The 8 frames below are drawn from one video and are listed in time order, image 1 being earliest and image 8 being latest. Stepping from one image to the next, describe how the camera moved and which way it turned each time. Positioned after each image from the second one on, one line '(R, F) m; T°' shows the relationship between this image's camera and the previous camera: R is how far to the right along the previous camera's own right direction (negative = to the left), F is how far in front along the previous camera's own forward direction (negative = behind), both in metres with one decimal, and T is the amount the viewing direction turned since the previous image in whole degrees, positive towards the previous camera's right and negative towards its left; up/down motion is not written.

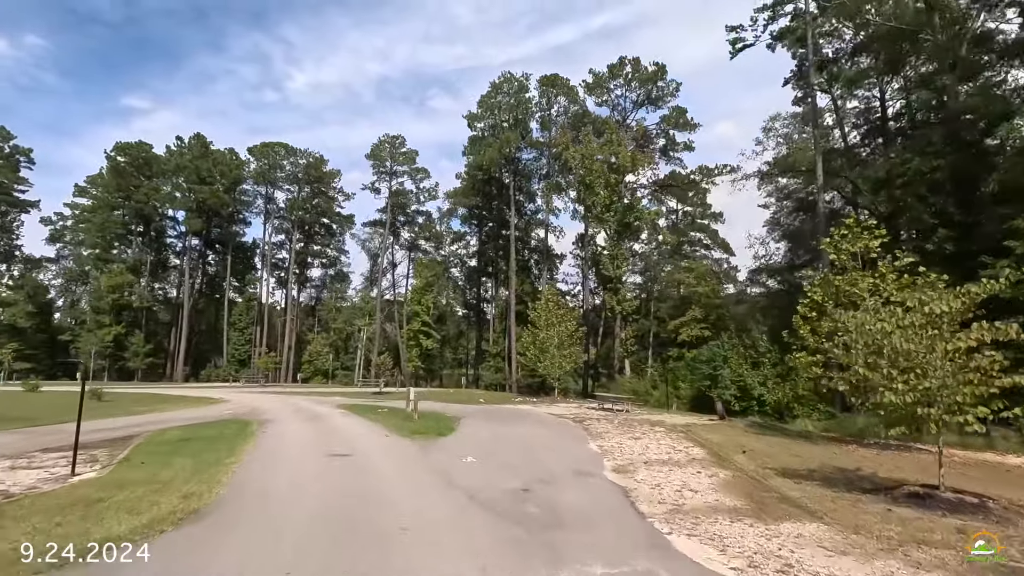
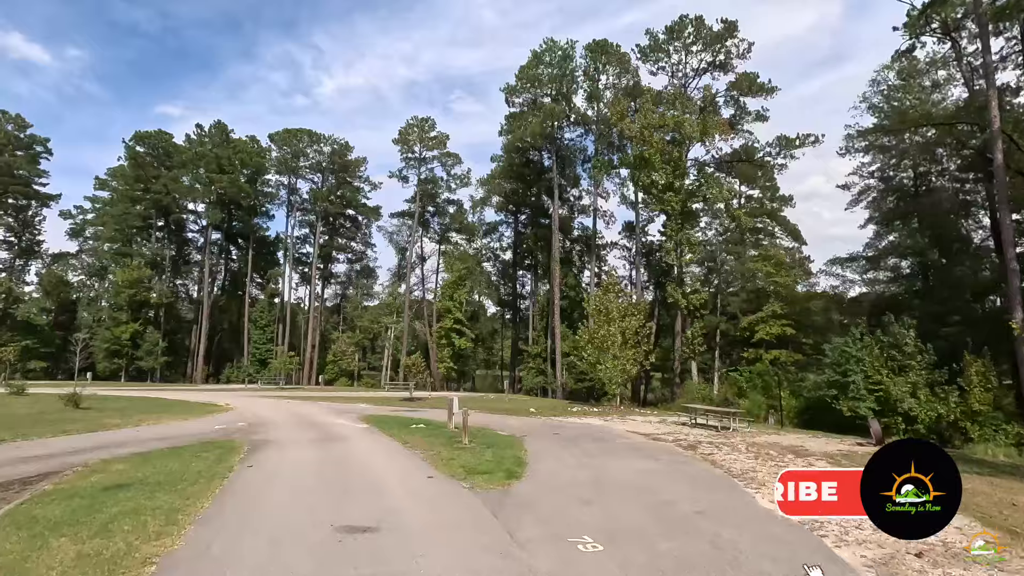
(-1.4, +4.9) m; -3°
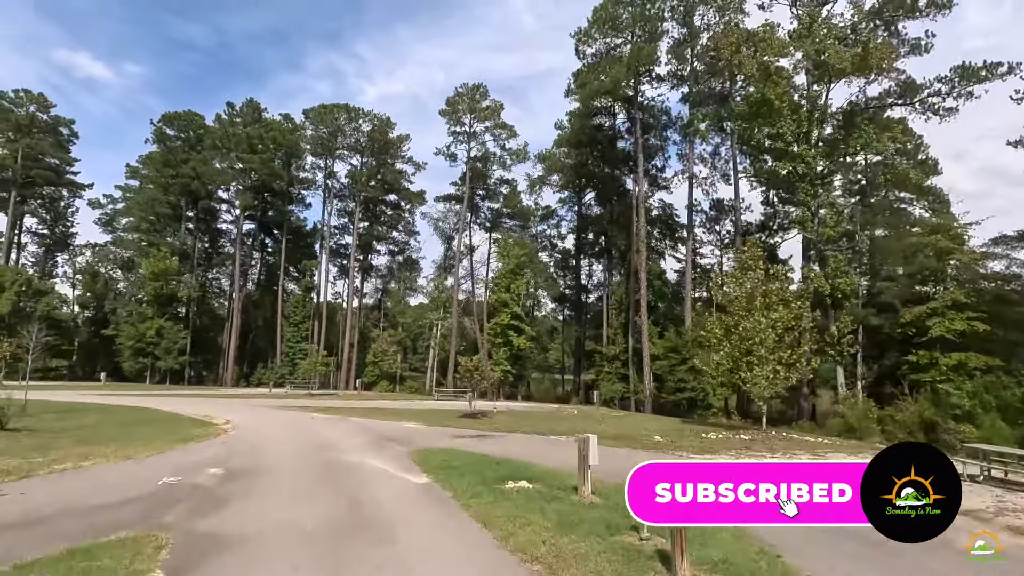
(-2.3, +7.3) m; -4°
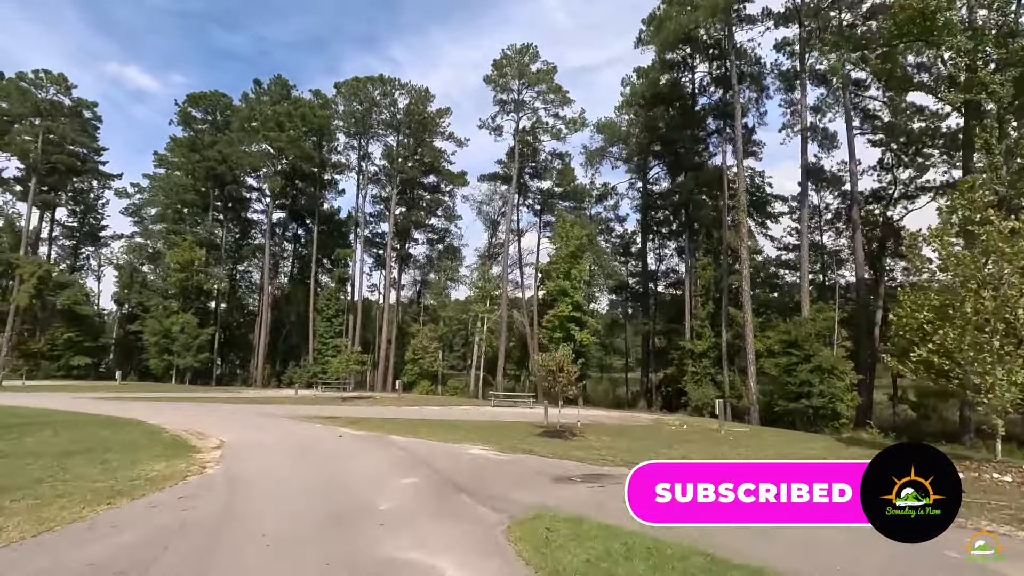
(-1.8, +5.7) m; -4°
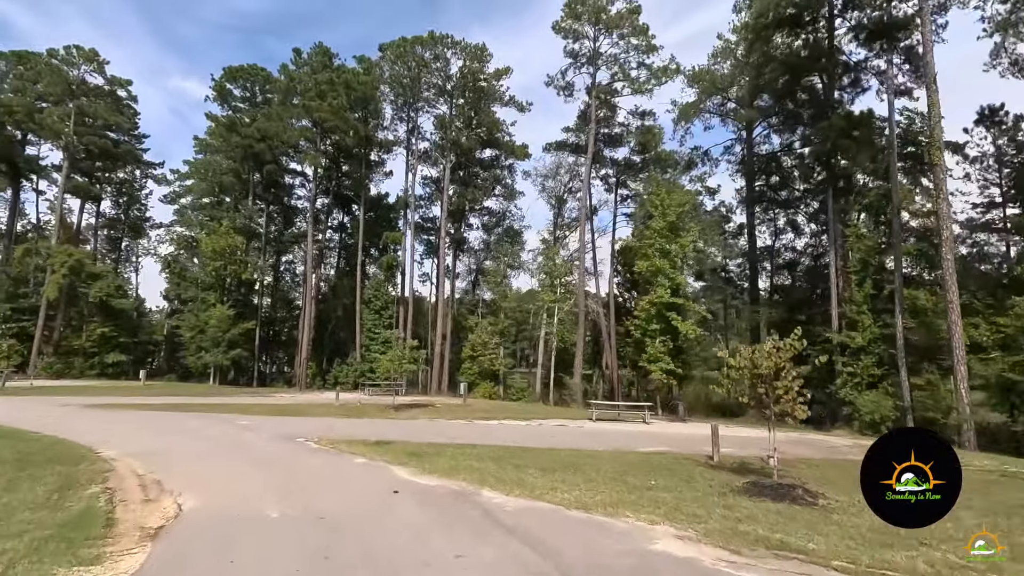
(-2.2, +6.5) m; -5°
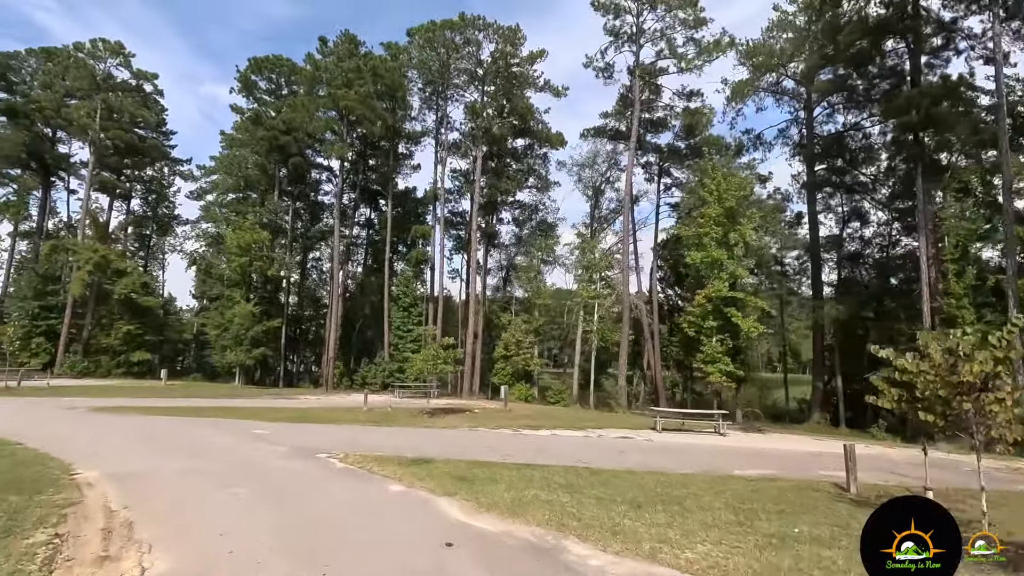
(-0.8, +2.4) m; -3°
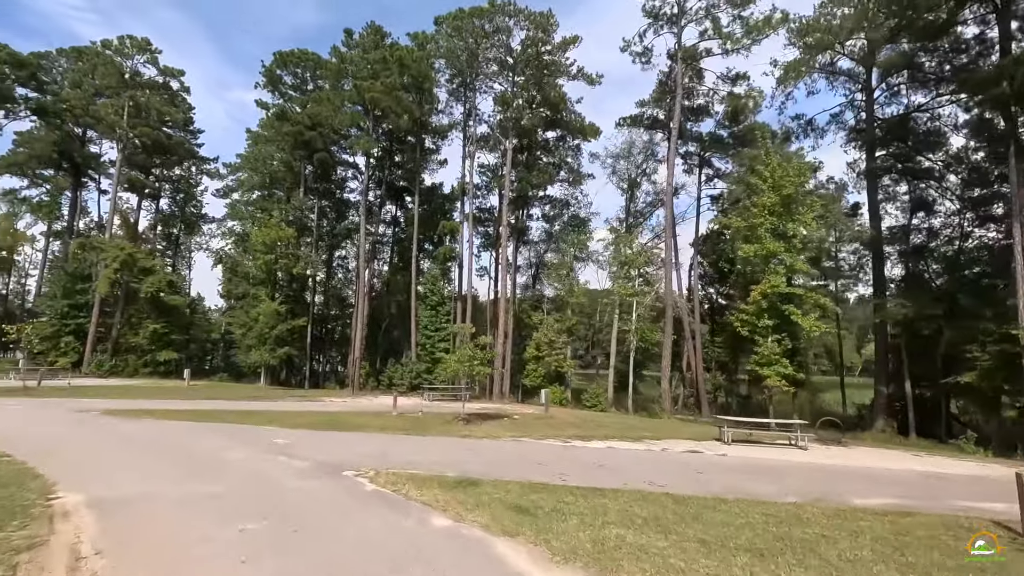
(-0.6, +1.7) m; -2°
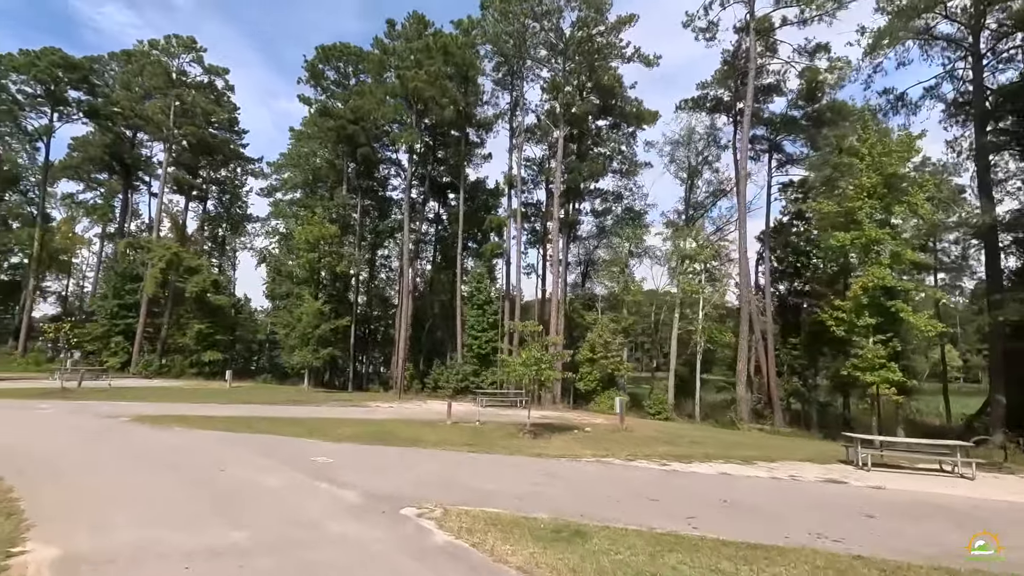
(-0.9, +2.3) m; -4°
